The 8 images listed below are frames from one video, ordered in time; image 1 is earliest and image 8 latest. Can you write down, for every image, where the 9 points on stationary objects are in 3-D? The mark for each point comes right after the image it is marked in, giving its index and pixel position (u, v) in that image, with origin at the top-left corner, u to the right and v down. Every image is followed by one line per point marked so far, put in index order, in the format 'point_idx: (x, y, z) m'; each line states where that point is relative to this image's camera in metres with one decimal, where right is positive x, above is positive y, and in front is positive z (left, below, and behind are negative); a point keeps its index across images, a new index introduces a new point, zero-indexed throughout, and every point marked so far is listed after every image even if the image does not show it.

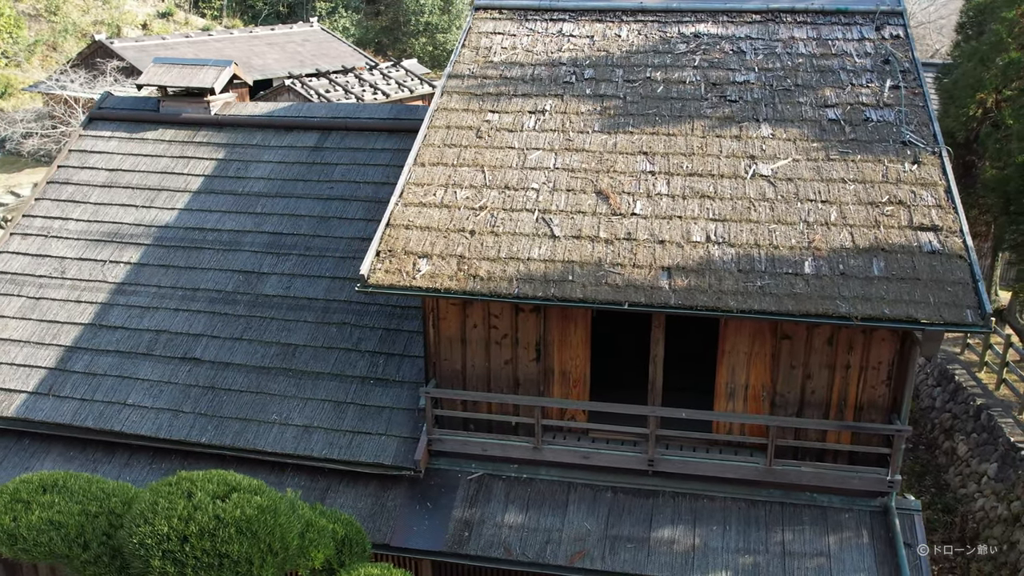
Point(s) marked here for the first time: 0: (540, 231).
0: (+0.2, +0.4, +6.1) m
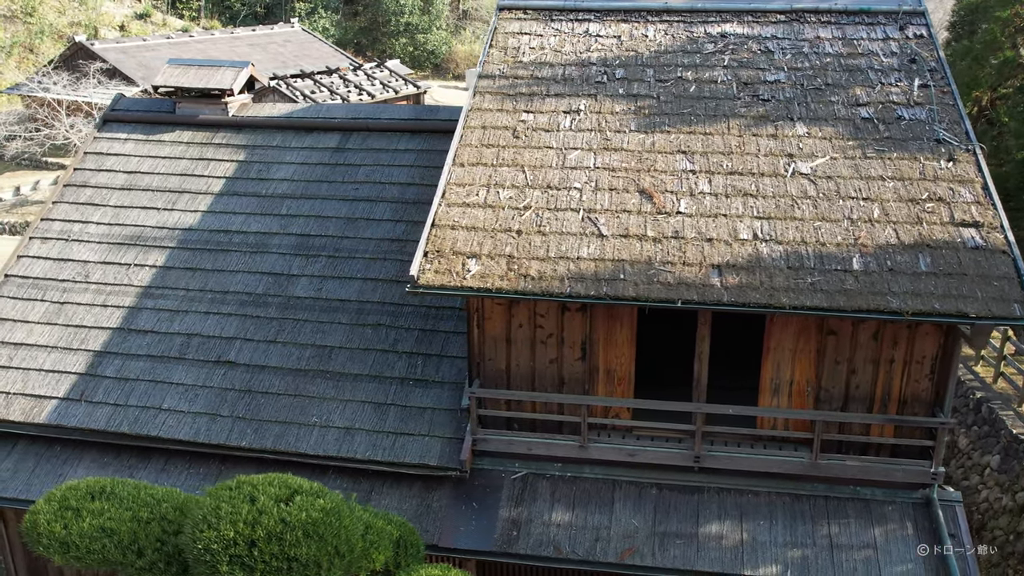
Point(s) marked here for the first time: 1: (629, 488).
0: (+0.5, +0.4, +6.1) m
1: (+0.8, -1.4, +6.4) m
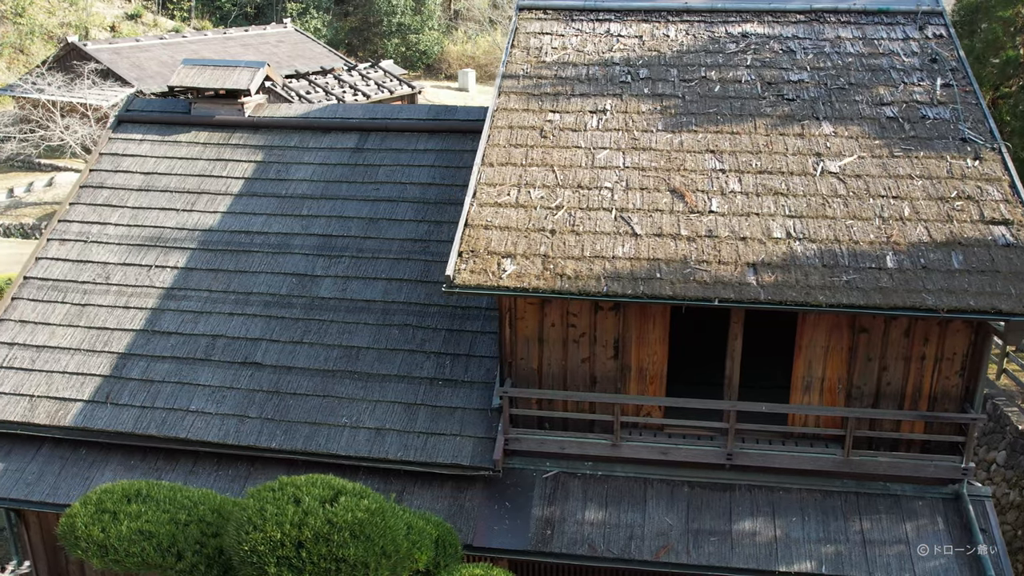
0: (+0.7, +0.4, +6.1) m
1: (+1.1, -1.4, +6.5) m
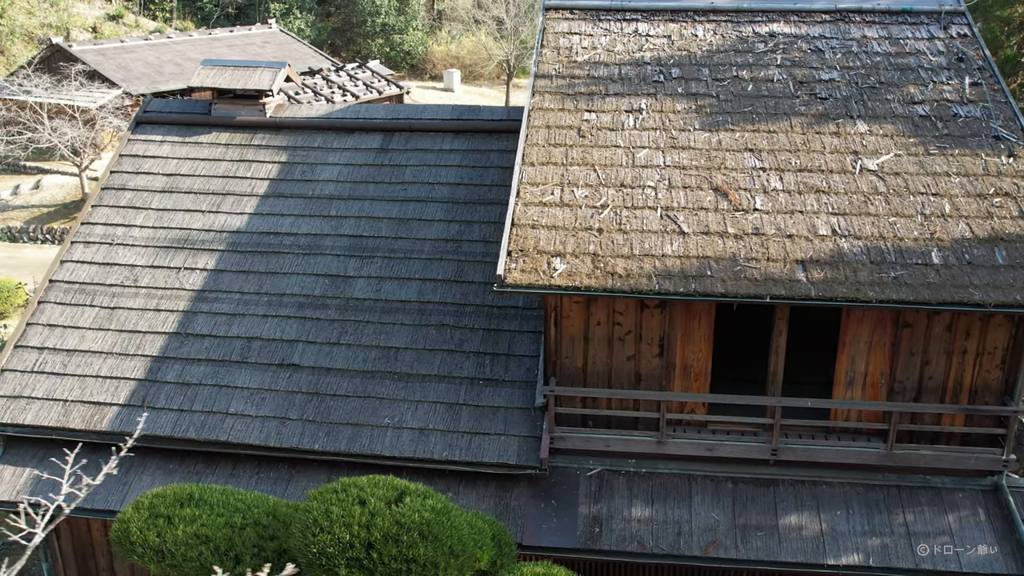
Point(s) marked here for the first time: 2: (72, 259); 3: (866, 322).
0: (+1.1, +0.4, +6.2) m
1: (+1.4, -1.4, +6.5) m
2: (-3.9, +0.3, +8.0) m
3: (+2.4, -0.2, +6.2) m
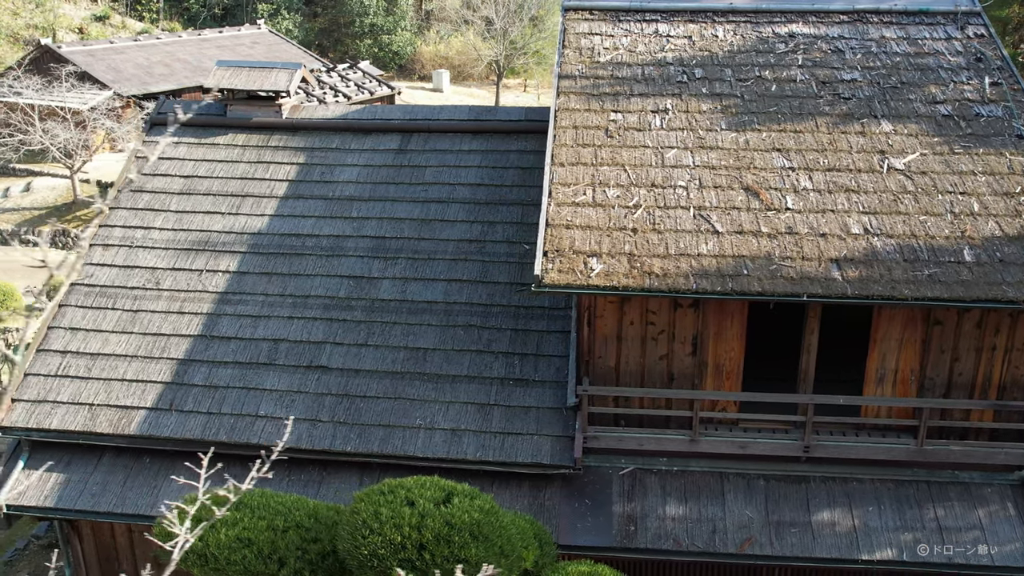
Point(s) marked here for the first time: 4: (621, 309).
0: (+1.3, +0.4, +6.2) m
1: (+1.6, -1.4, +6.6) m
2: (-3.7, +0.2, +7.9) m
3: (+2.7, -0.2, +6.3) m
4: (+0.8, -0.1, +6.4) m
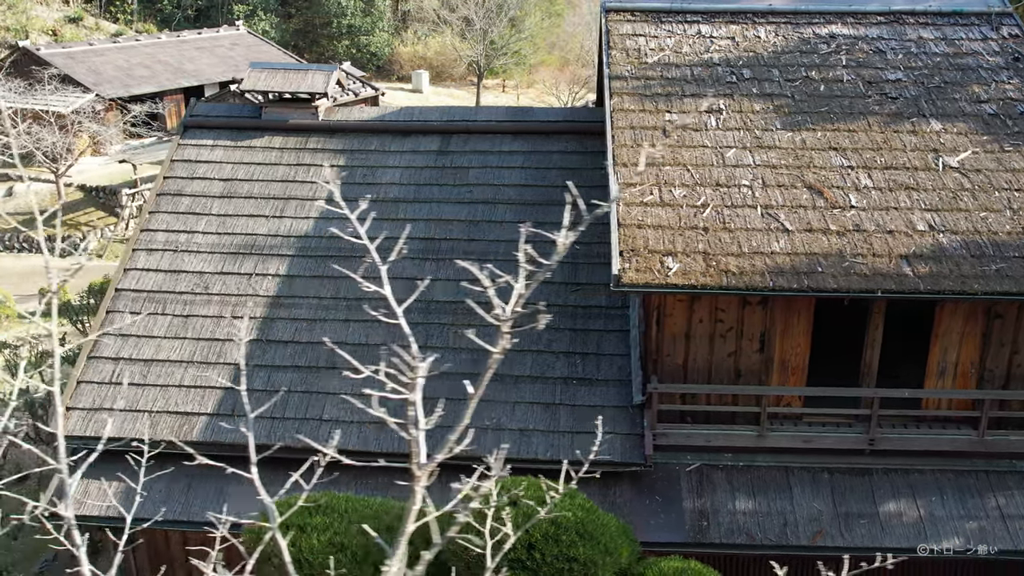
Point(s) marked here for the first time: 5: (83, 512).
0: (+1.8, +0.4, +6.3) m
1: (+2.1, -1.4, +6.7) m
2: (-3.2, +0.2, +7.8) m
3: (+3.2, -0.2, +6.5) m
4: (+1.3, -0.1, +6.5) m
5: (-3.1, -1.6, +6.6) m
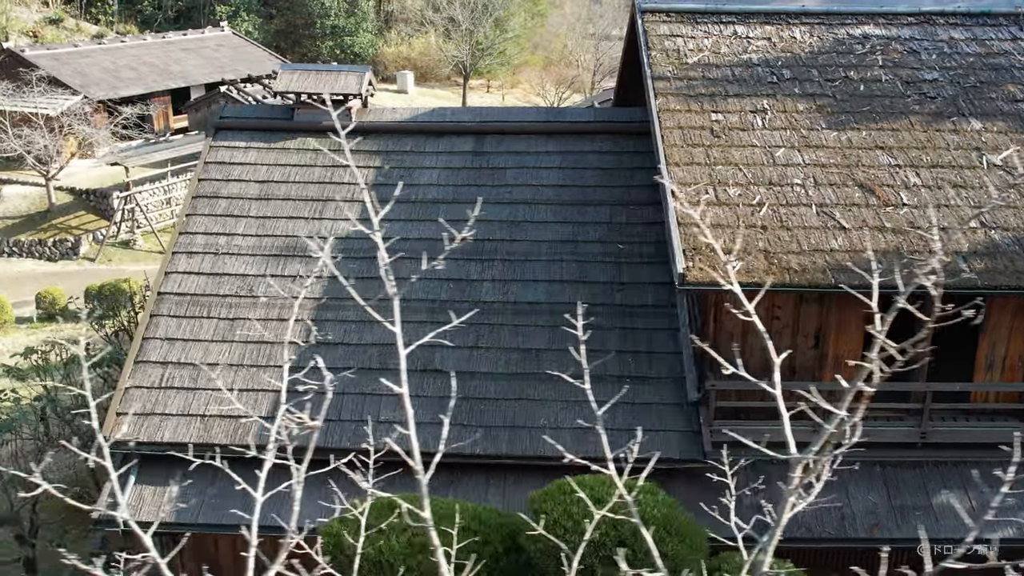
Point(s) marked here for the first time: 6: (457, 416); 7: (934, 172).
0: (+2.2, +0.4, +6.4) m
1: (+2.6, -1.3, +6.8) m
2: (-2.8, +0.2, +7.8) m
3: (+3.6, -0.2, +6.6) m
4: (+1.7, -0.1, +6.6) m
5: (-2.7, -1.6, +6.5) m
6: (-0.4, -1.0, +6.8) m
7: (+3.2, +0.9, +6.8) m
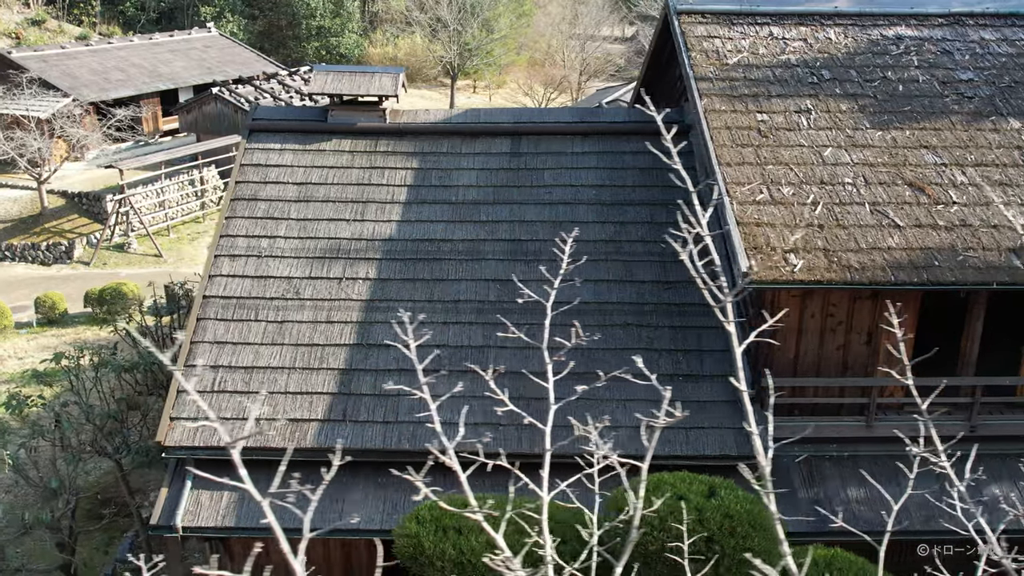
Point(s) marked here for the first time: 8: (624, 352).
0: (+2.6, +0.5, +6.5) m
1: (+3.0, -1.3, +6.9) m
2: (-2.5, +0.1, +7.7) m
3: (+4.0, -0.1, +6.7) m
4: (+2.1, -0.1, +6.6) m
5: (-2.2, -1.7, +6.5) m
6: (0.0, -1.0, +6.8) m
7: (+3.6, +0.9, +7.0) m
8: (+0.9, -0.5, +7.2) m
